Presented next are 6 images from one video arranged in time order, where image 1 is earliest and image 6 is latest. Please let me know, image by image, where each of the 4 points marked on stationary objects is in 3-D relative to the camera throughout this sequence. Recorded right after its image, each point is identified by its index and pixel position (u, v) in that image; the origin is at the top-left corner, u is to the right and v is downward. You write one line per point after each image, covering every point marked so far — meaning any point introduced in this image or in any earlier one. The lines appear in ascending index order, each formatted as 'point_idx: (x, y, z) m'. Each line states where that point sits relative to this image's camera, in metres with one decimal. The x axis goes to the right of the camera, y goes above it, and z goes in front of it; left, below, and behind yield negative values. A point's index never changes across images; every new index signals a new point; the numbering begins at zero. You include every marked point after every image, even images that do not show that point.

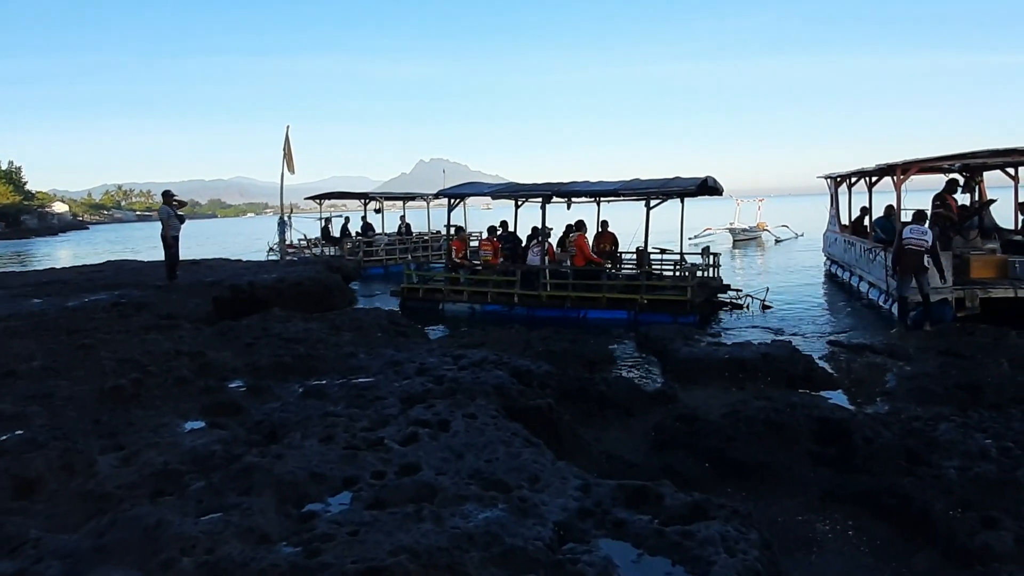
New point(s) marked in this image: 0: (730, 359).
0: (+3.8, -1.2, +11.5) m
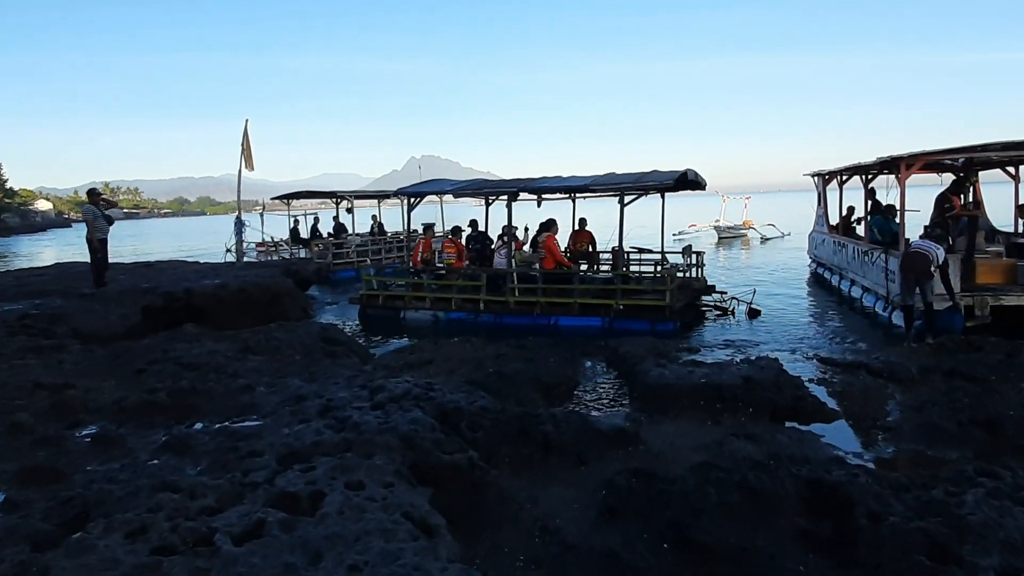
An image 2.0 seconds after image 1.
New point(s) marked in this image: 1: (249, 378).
0: (+2.8, -1.4, +9.7) m
1: (-3.6, -1.3, +9.2) m
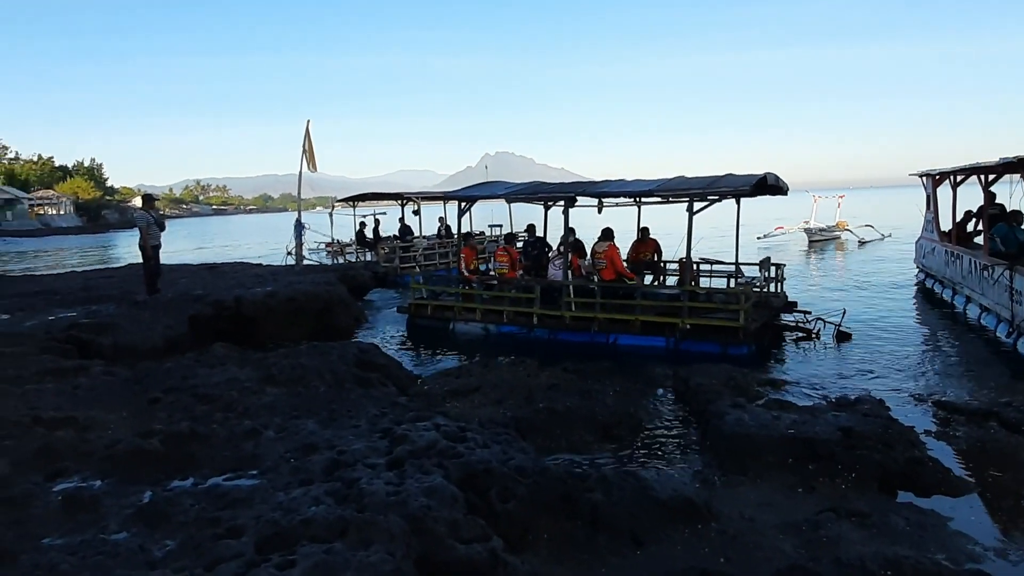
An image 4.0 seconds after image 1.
0: (+3.4, -1.8, +8.0) m
1: (-3.0, -1.6, +8.1) m
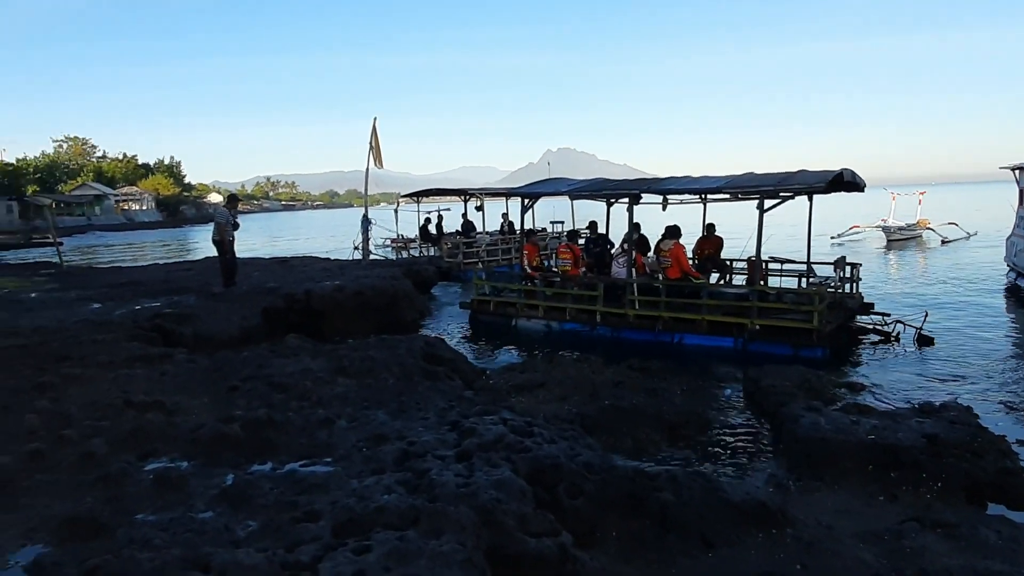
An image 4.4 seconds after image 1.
0: (+4.2, -1.8, +7.7) m
1: (-2.2, -1.5, +8.4) m
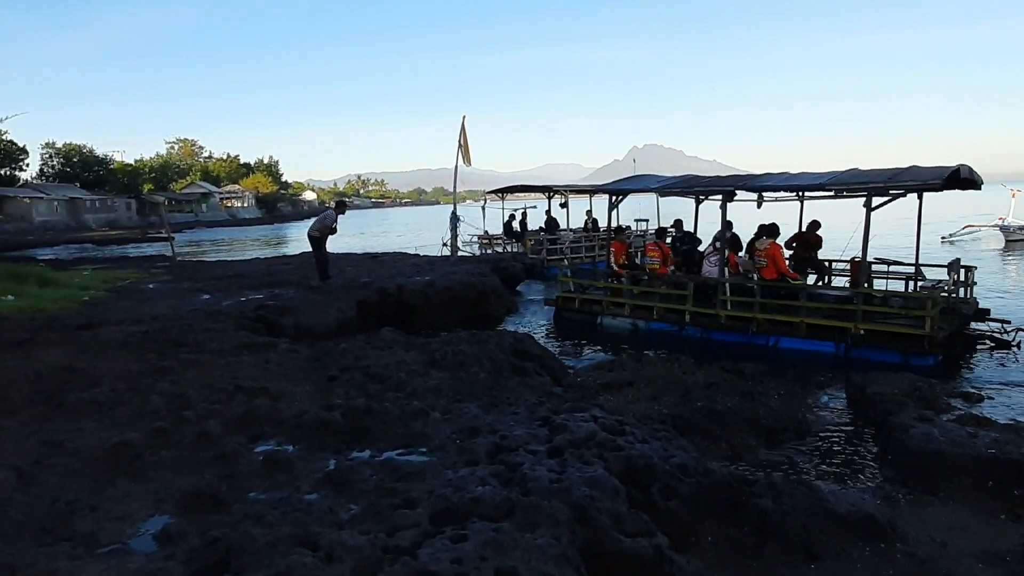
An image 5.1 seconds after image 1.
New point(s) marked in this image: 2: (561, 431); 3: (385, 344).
0: (+5.2, -1.8, +7.2) m
1: (-1.1, -1.5, +8.6) m
2: (+0.6, -1.6, +7.5) m
3: (-2.2, -1.0, +11.7) m
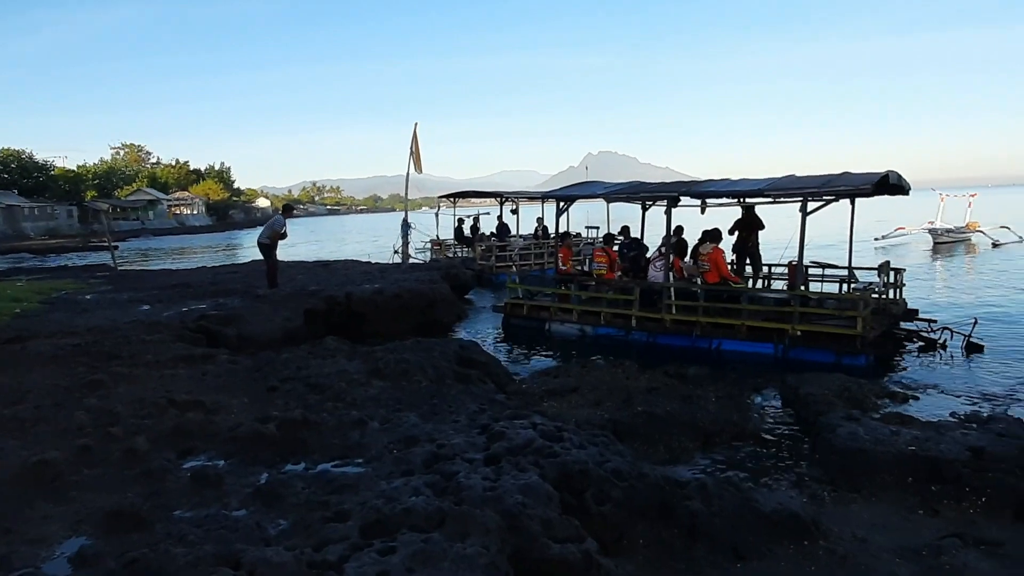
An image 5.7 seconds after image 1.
0: (+4.5, -1.9, +7.5) m
1: (-1.8, -1.6, +8.5) m
2: (-0.1, -1.7, +7.5) m
3: (-3.1, -1.1, +11.6) m
